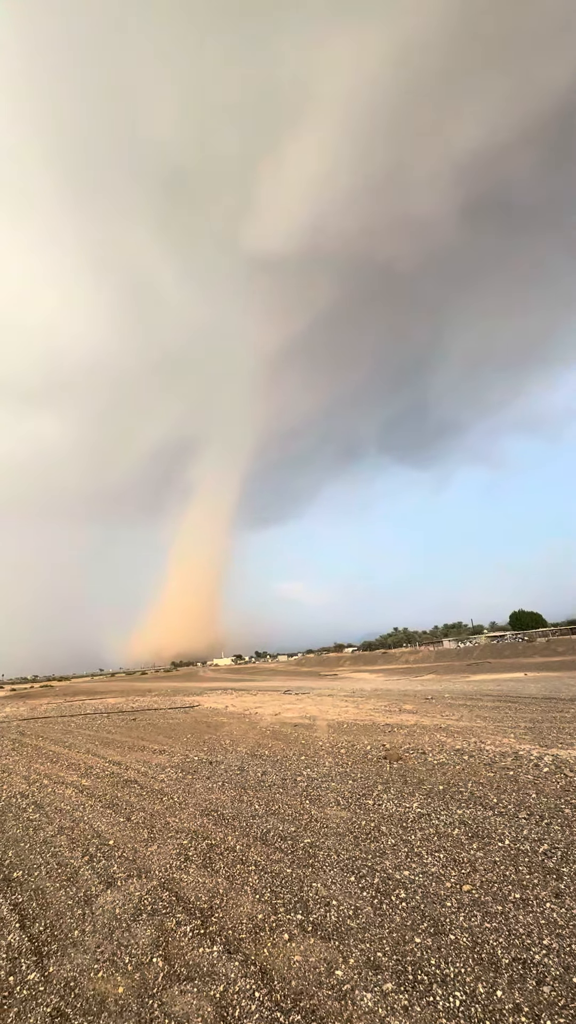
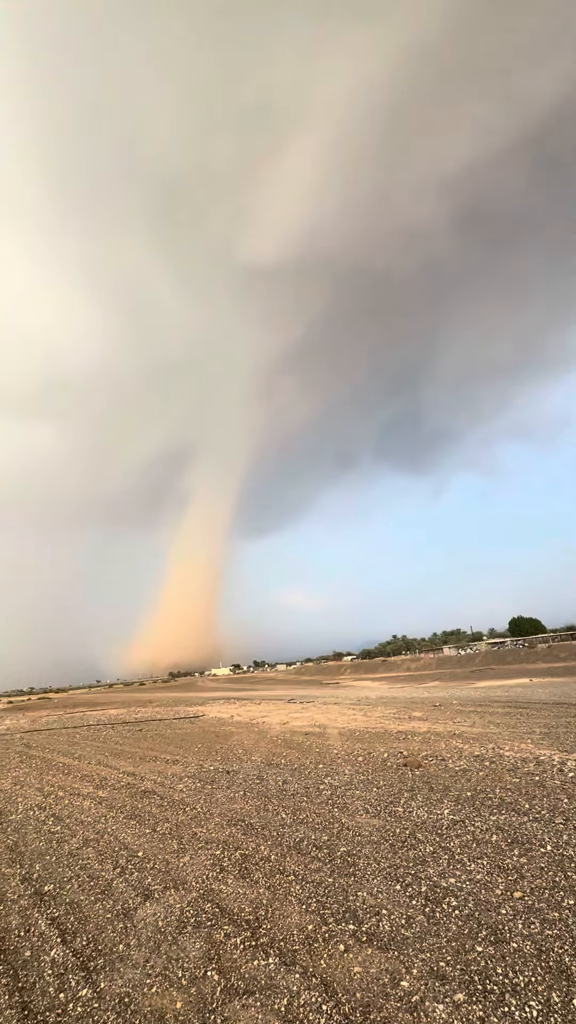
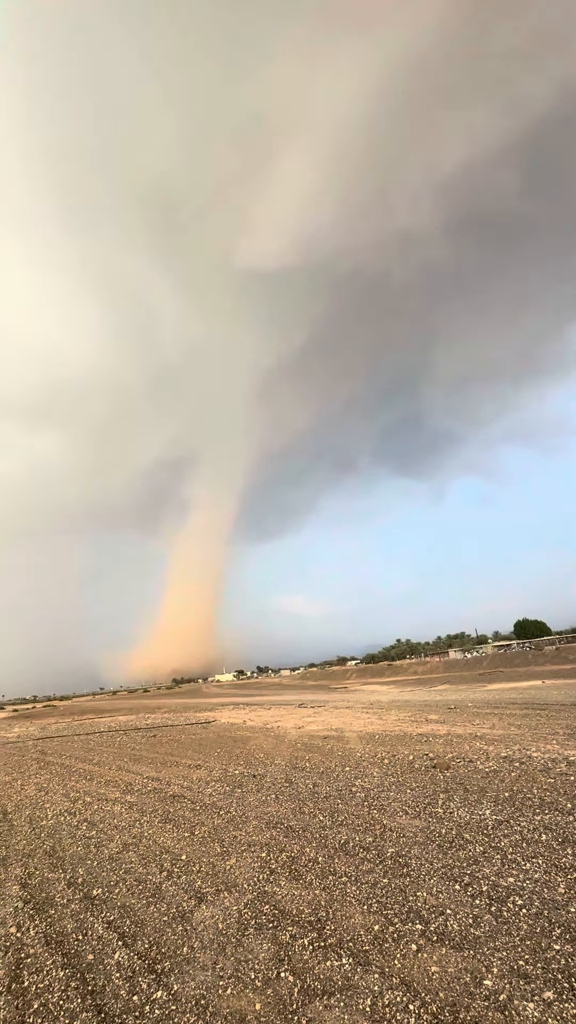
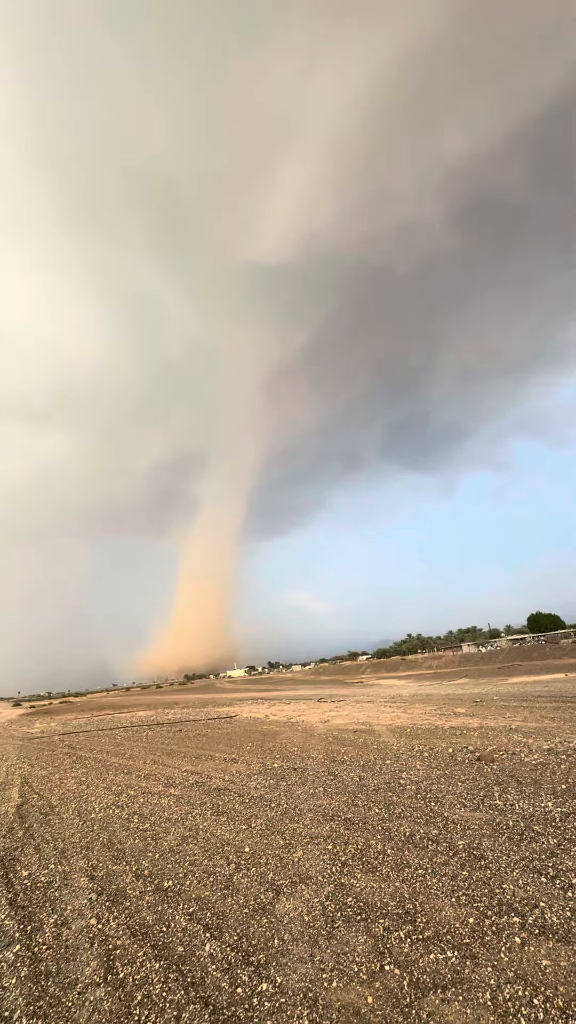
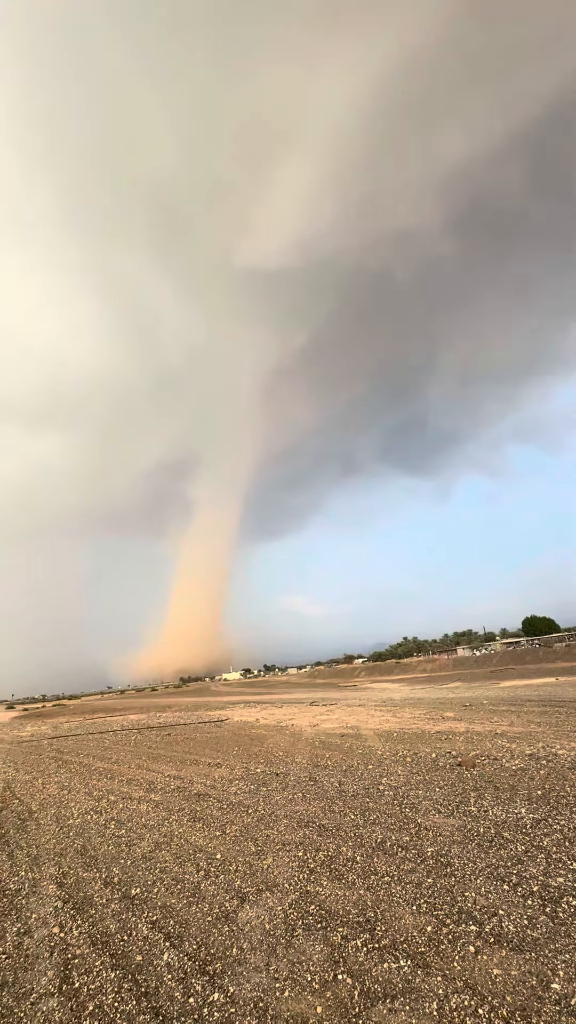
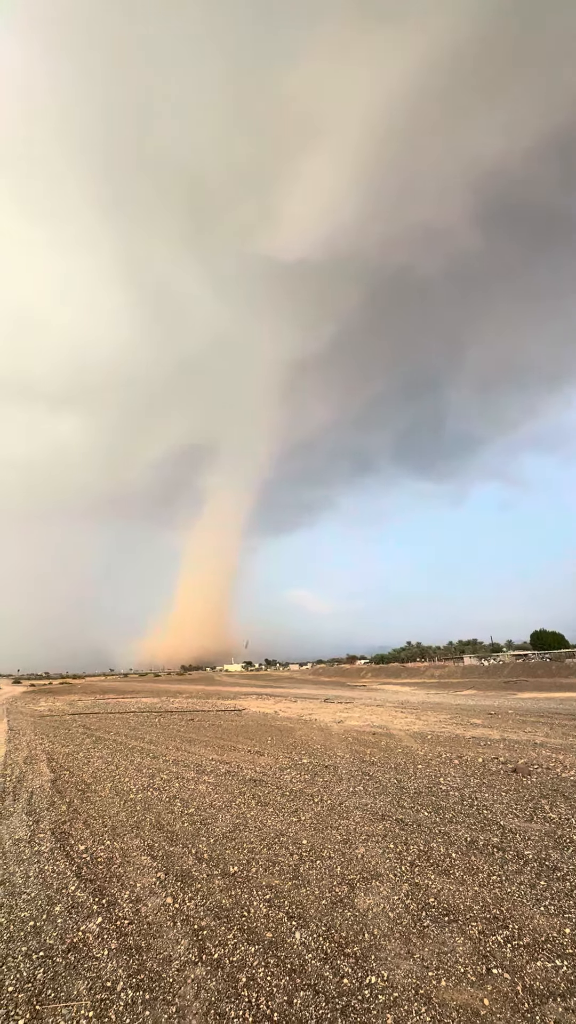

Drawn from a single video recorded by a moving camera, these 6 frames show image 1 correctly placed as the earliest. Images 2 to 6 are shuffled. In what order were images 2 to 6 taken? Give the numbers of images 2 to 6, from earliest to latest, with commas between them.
2, 3, 5, 4, 6
